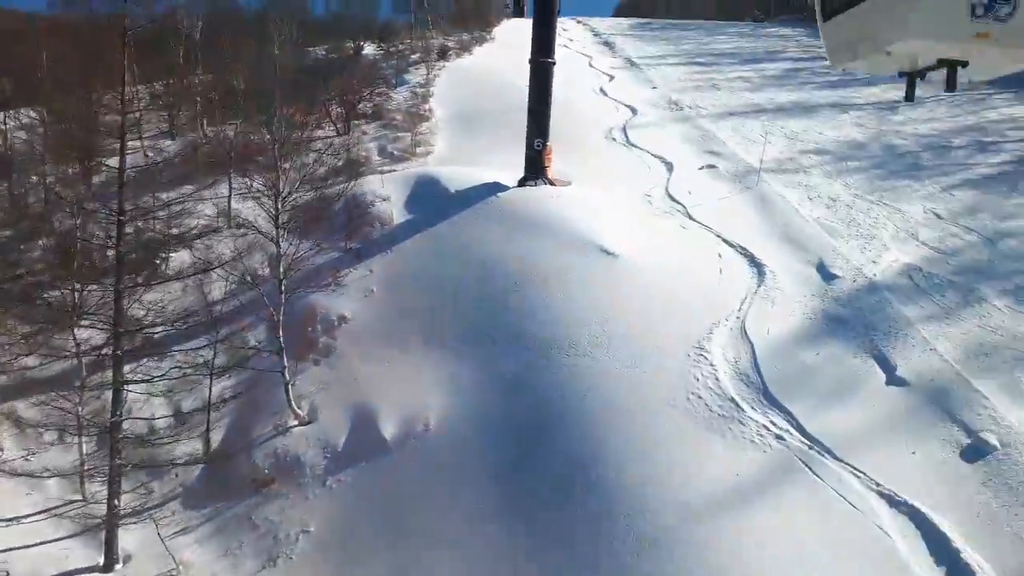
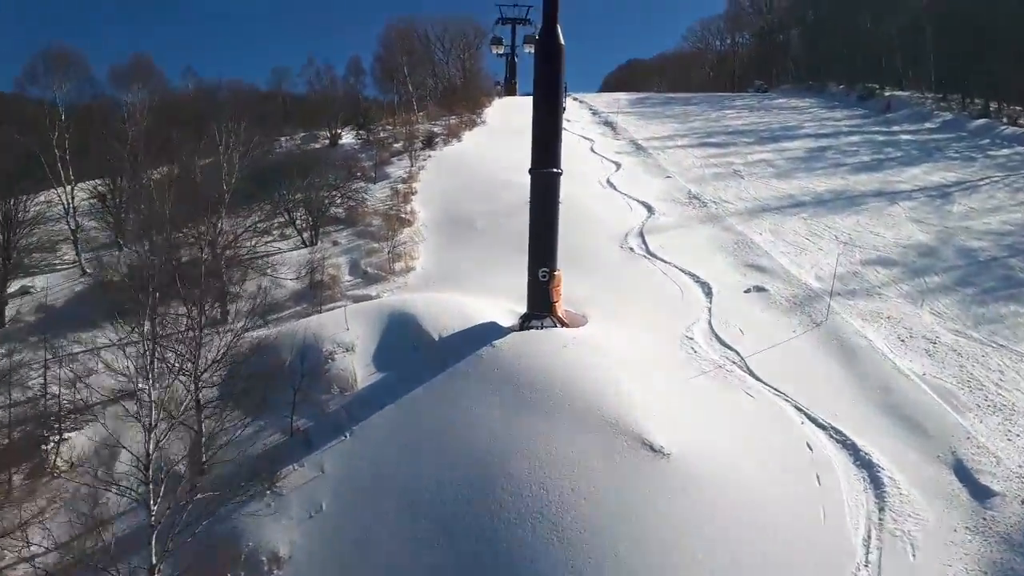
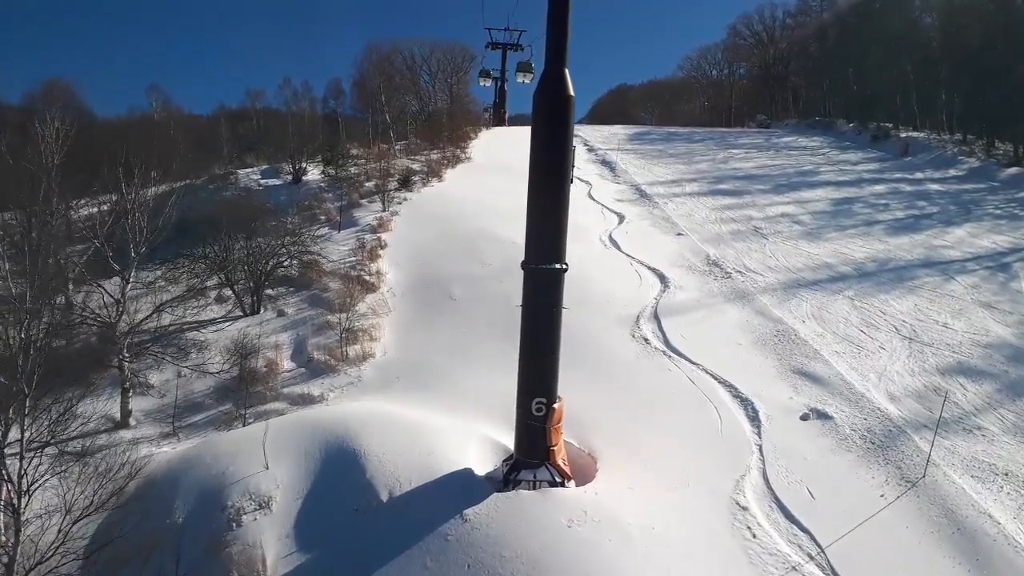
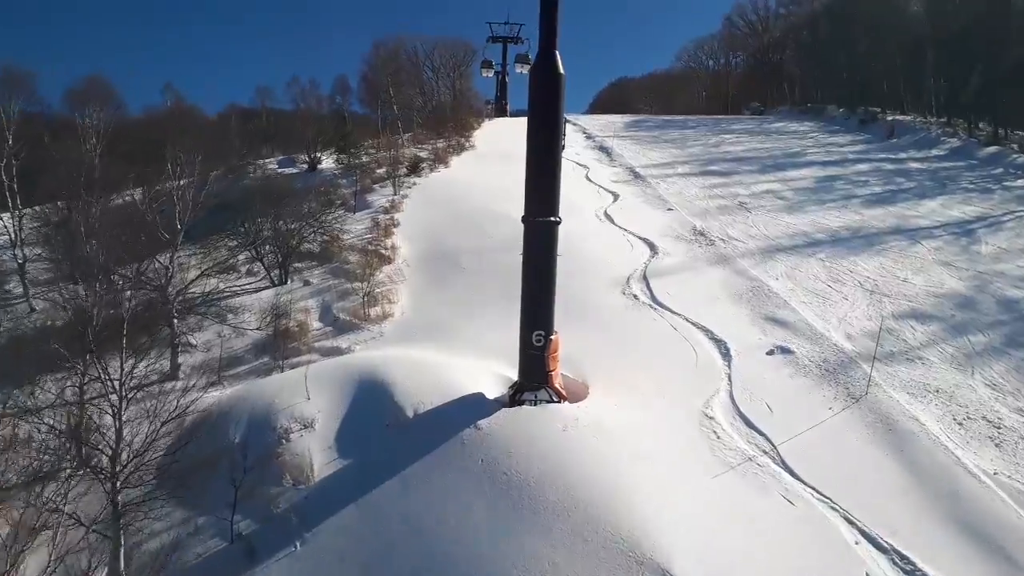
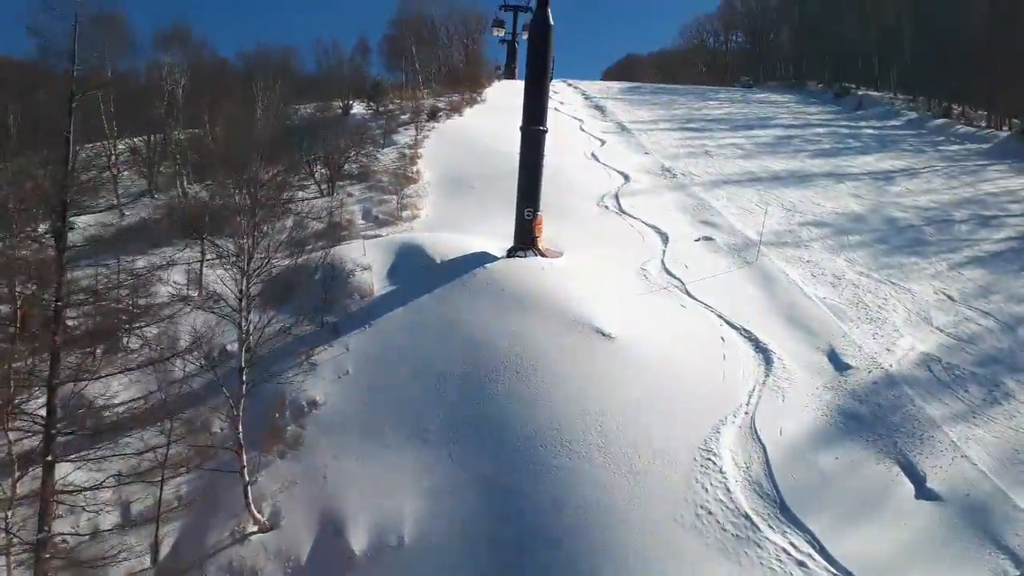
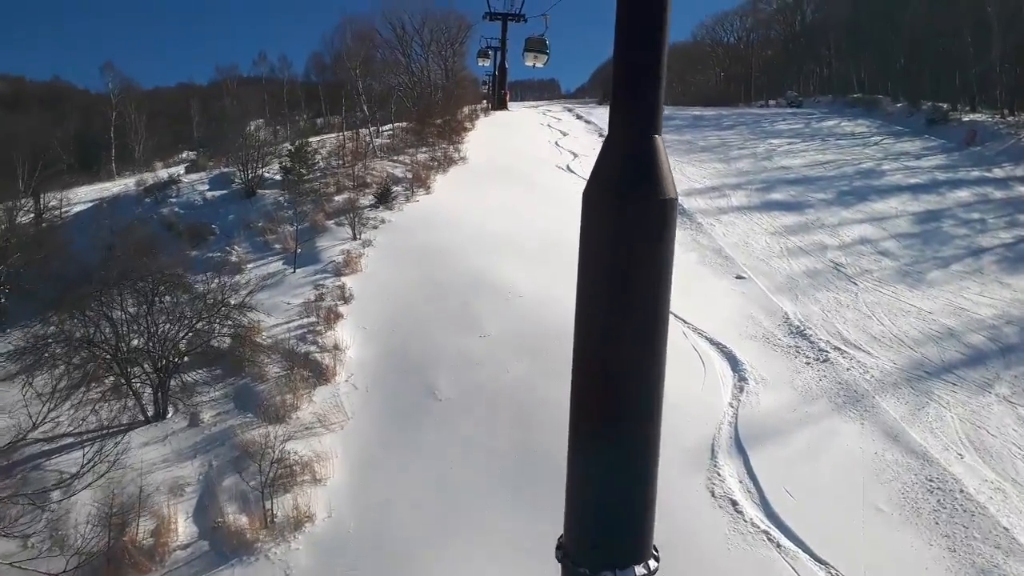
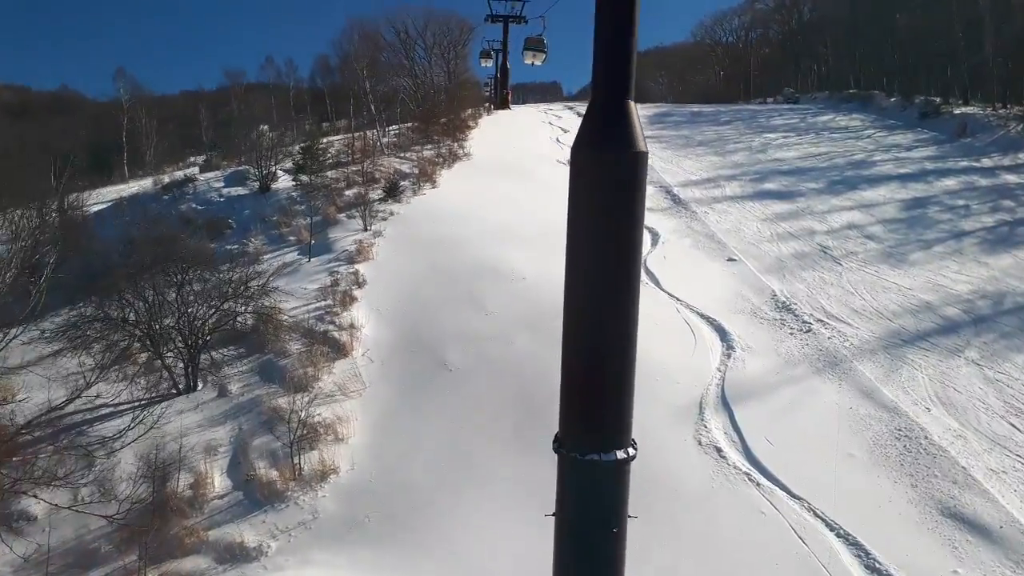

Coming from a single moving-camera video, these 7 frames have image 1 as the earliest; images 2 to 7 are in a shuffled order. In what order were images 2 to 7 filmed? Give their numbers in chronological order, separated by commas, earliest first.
5, 2, 4, 3, 7, 6
